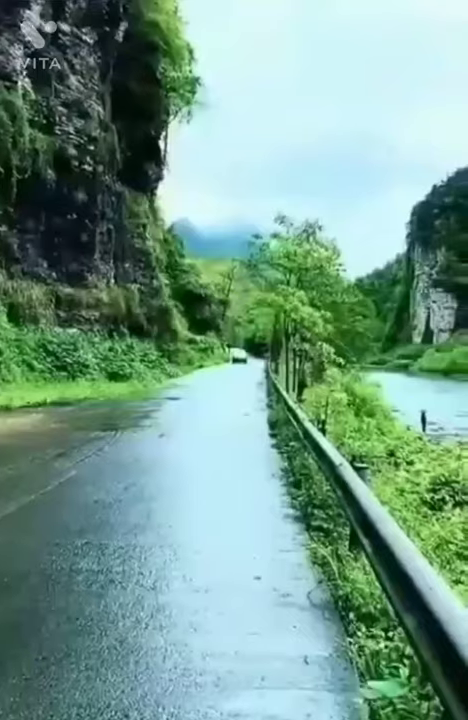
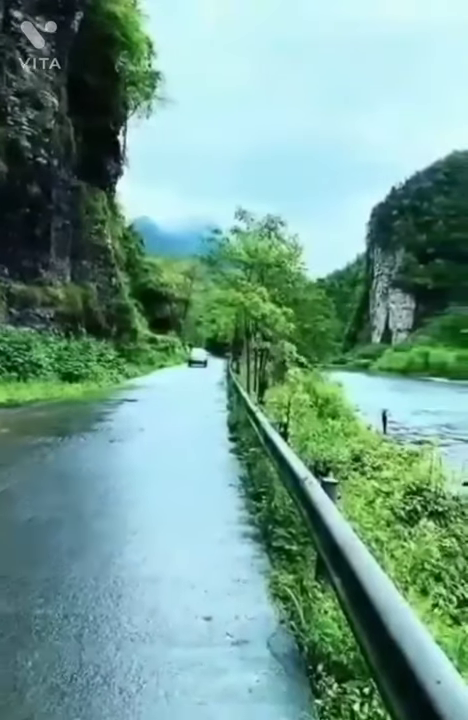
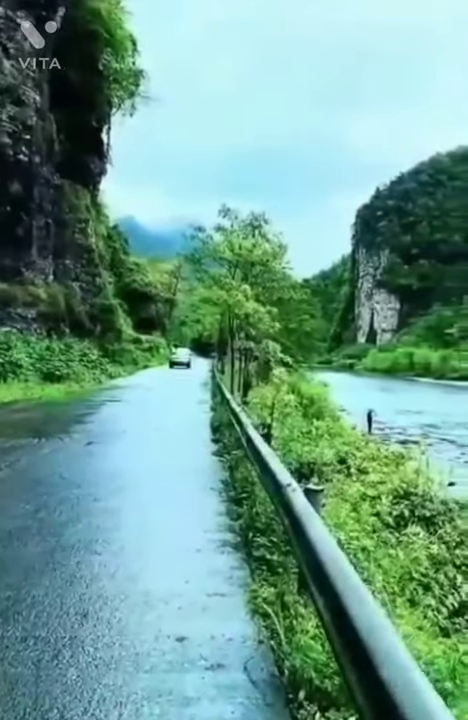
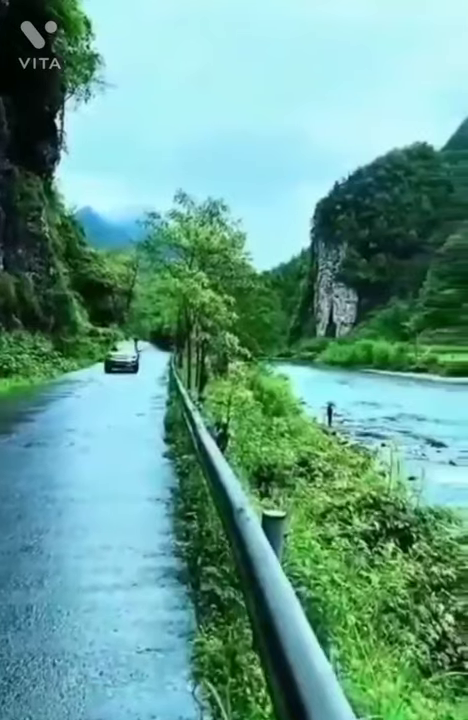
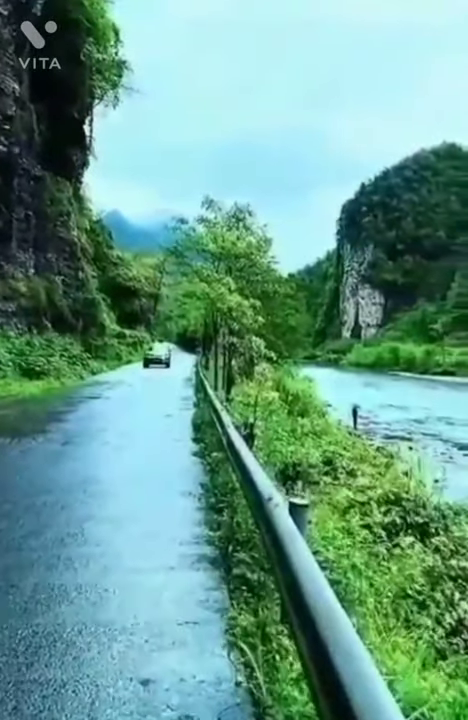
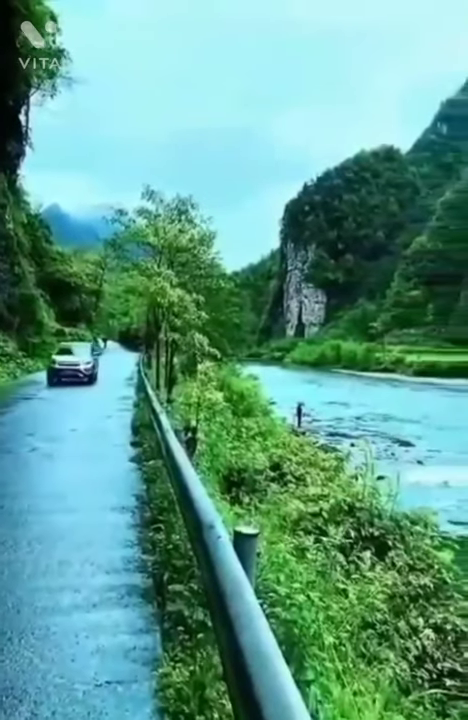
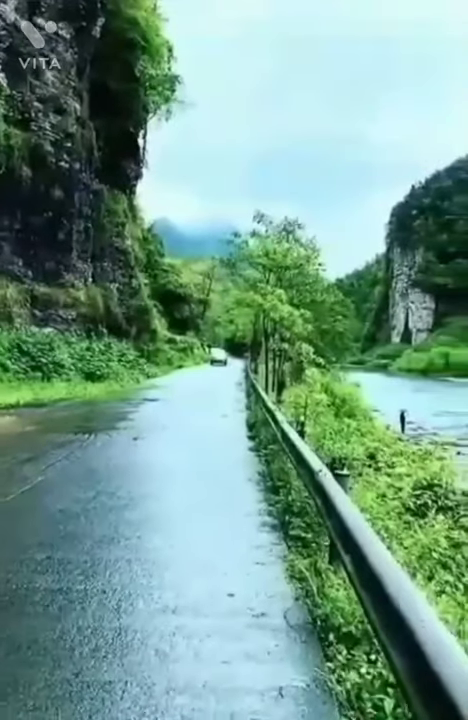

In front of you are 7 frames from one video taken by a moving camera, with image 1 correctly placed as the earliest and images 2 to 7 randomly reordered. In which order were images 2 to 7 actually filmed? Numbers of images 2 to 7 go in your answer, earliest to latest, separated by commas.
7, 2, 3, 5, 4, 6
